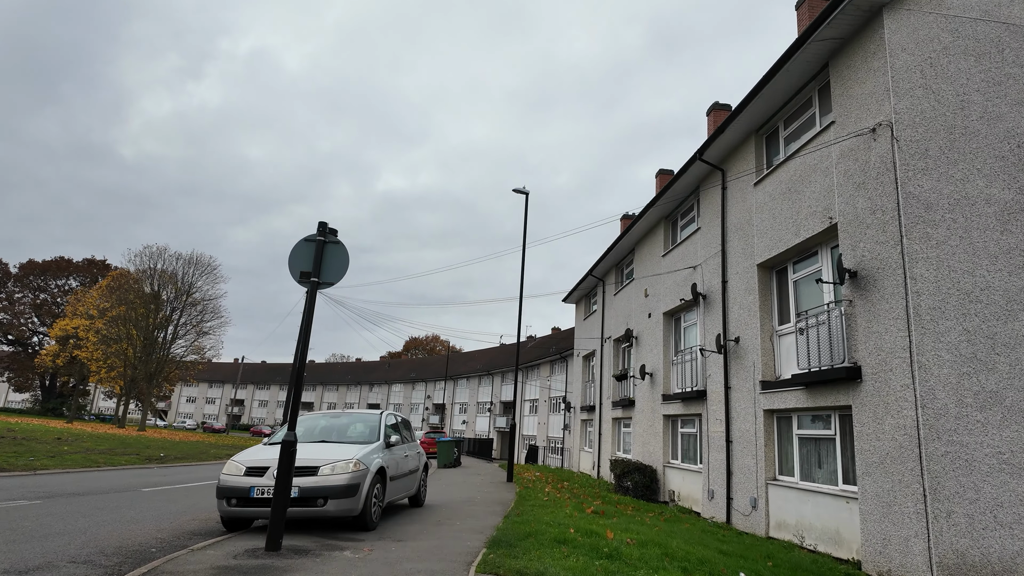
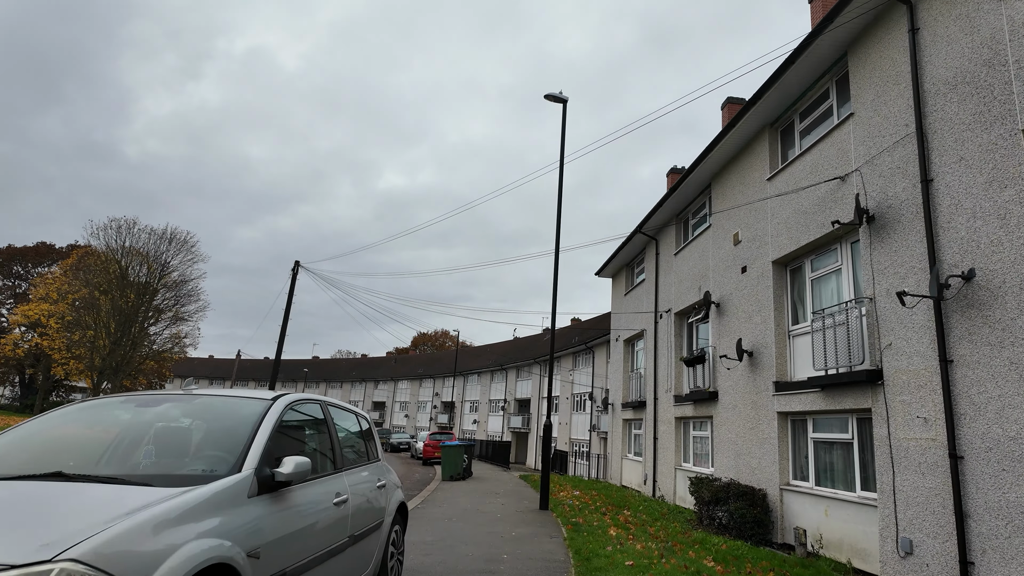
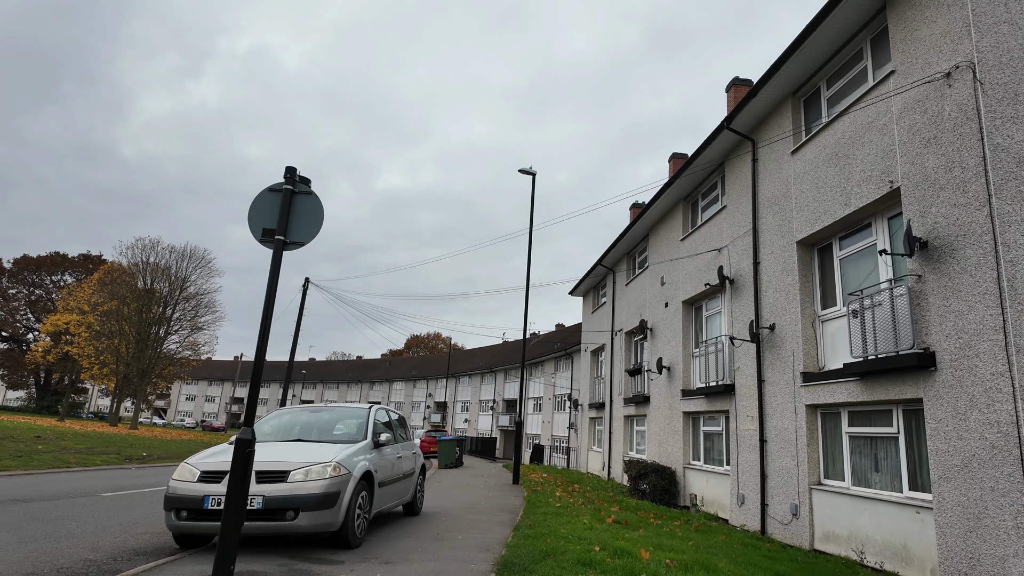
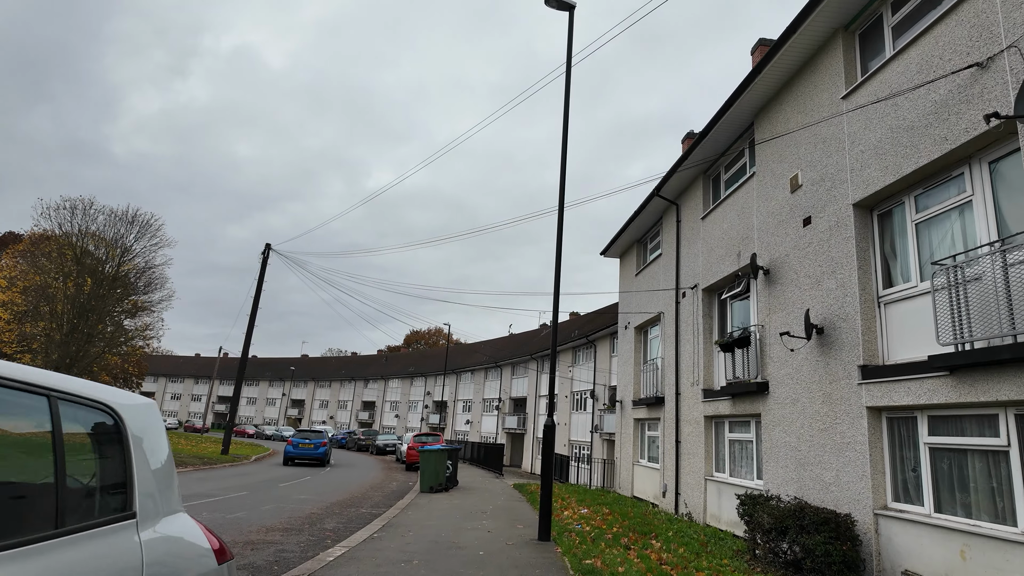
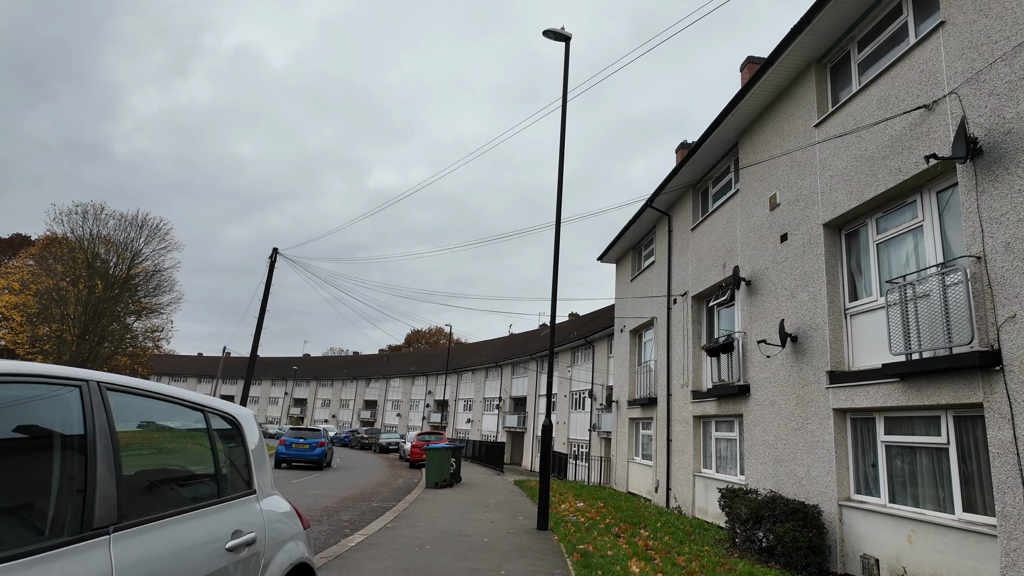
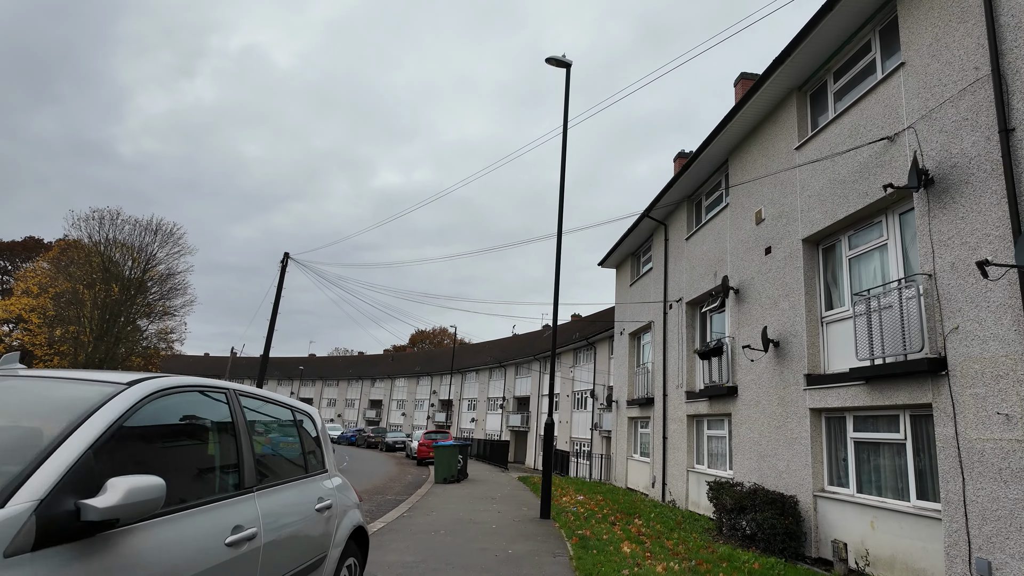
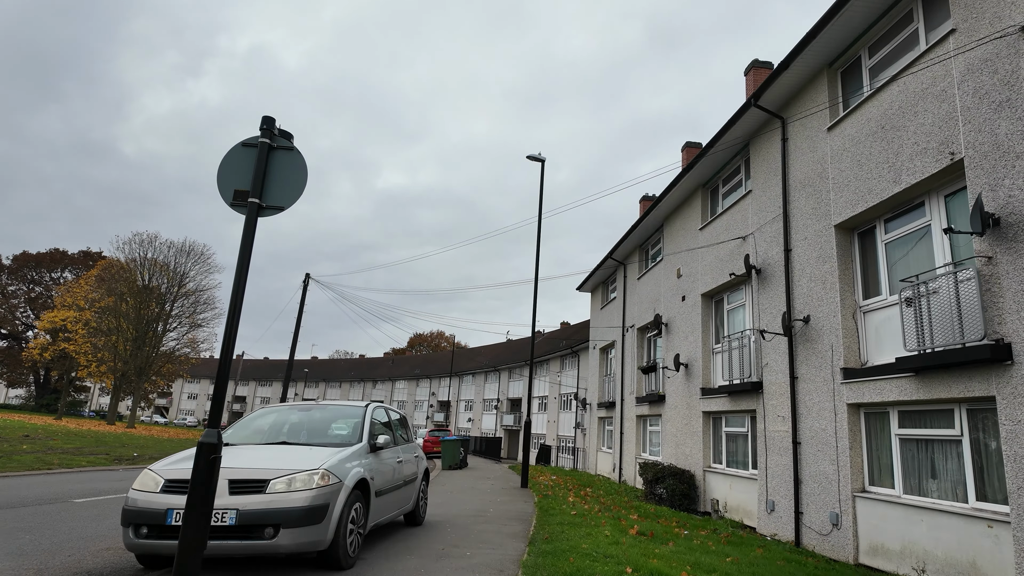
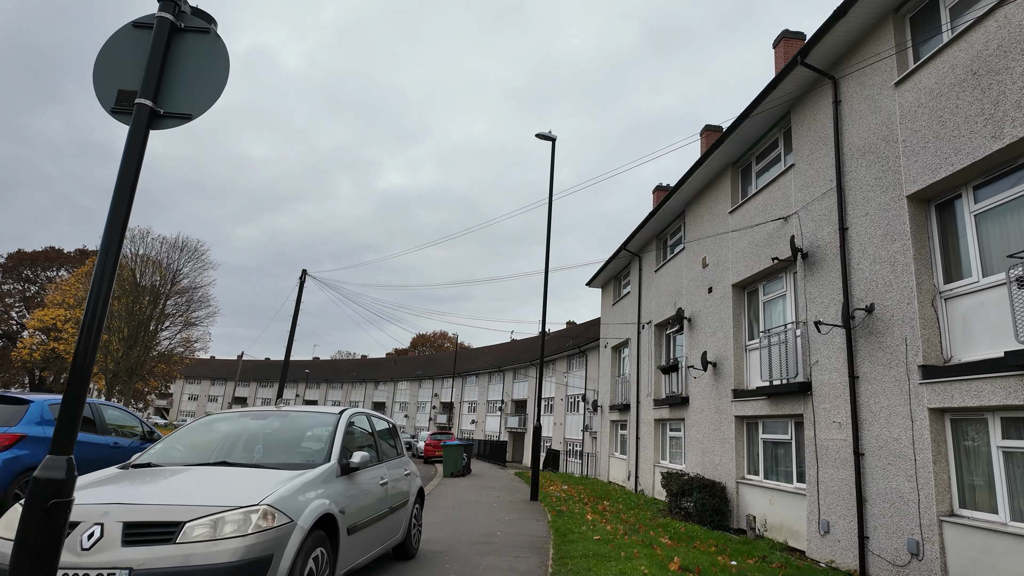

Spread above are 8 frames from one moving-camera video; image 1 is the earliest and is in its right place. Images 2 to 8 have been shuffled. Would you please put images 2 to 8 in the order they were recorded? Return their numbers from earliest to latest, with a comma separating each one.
3, 7, 8, 2, 6, 5, 4
